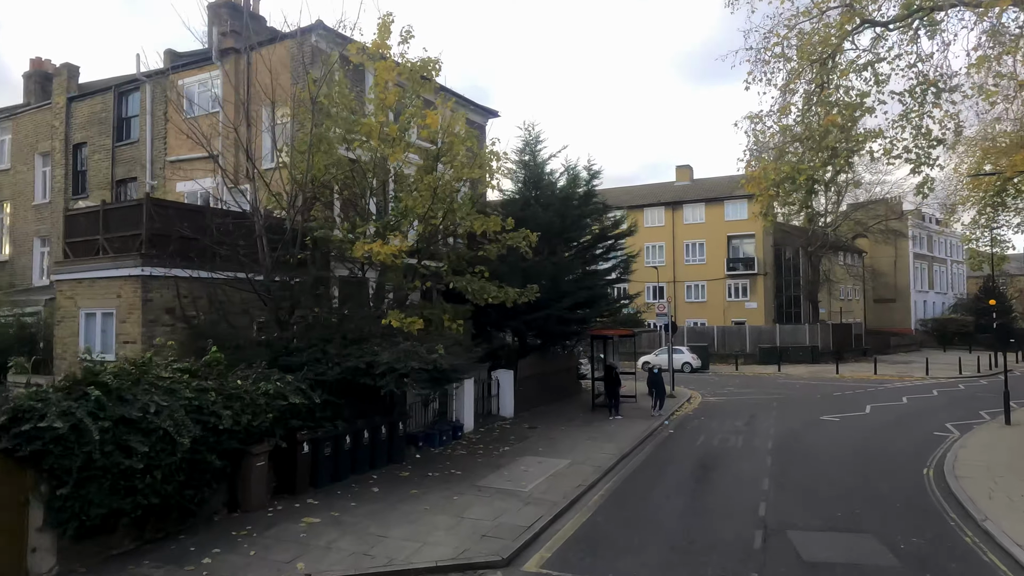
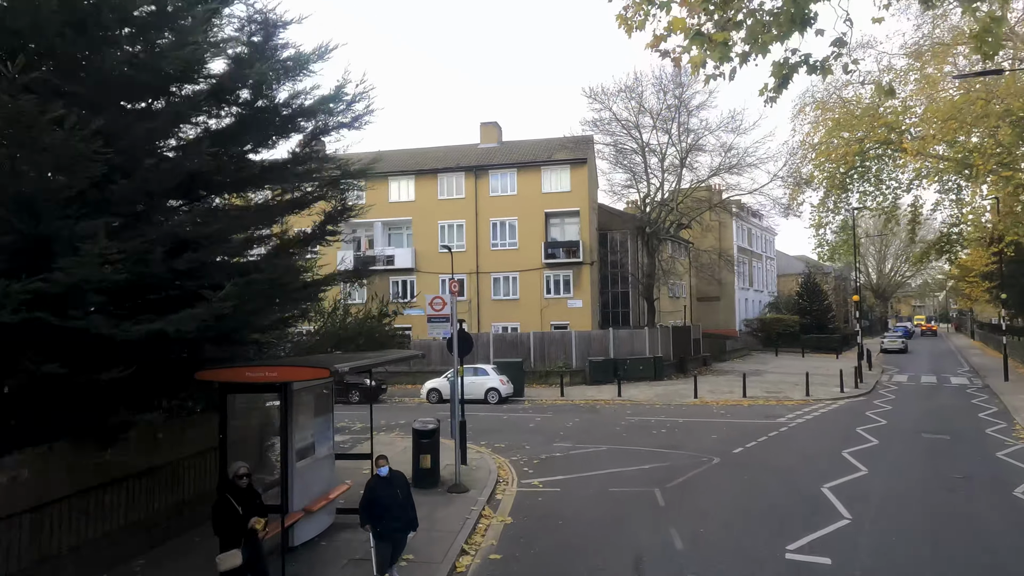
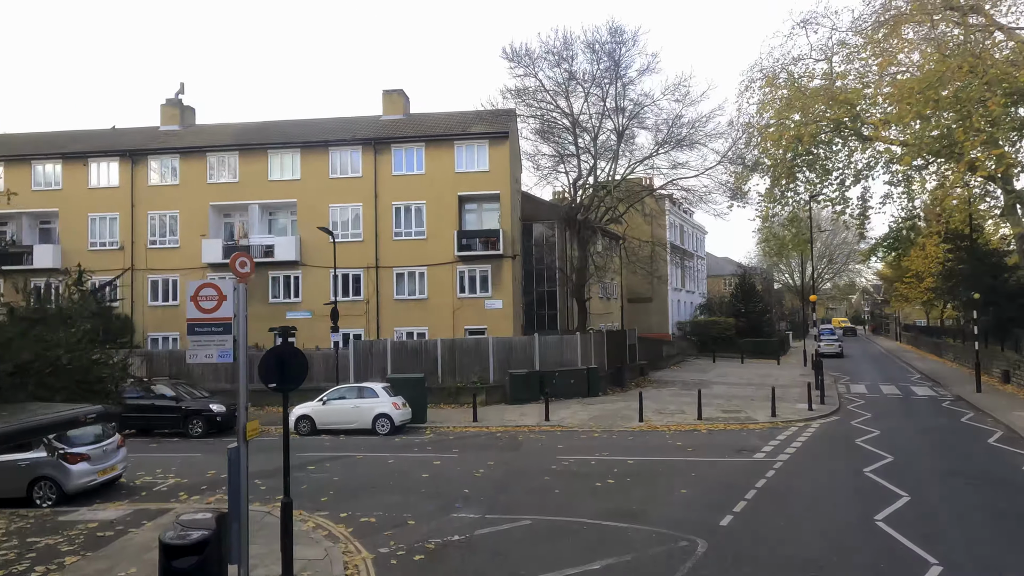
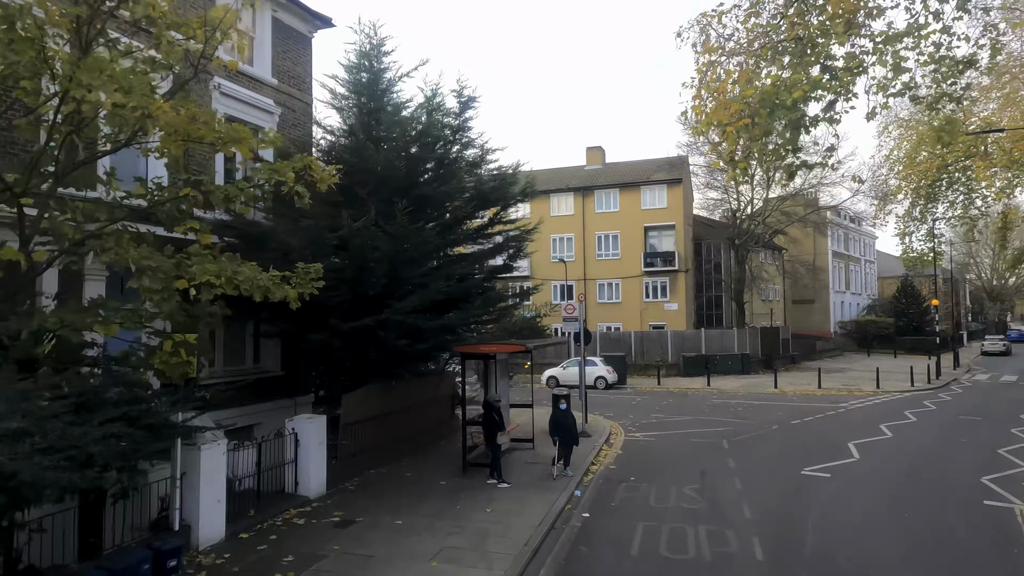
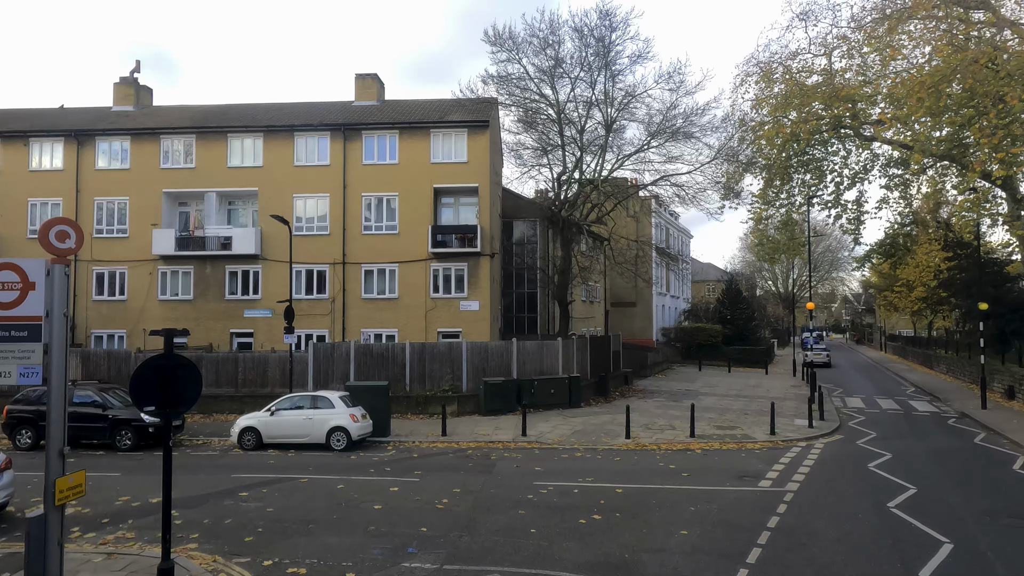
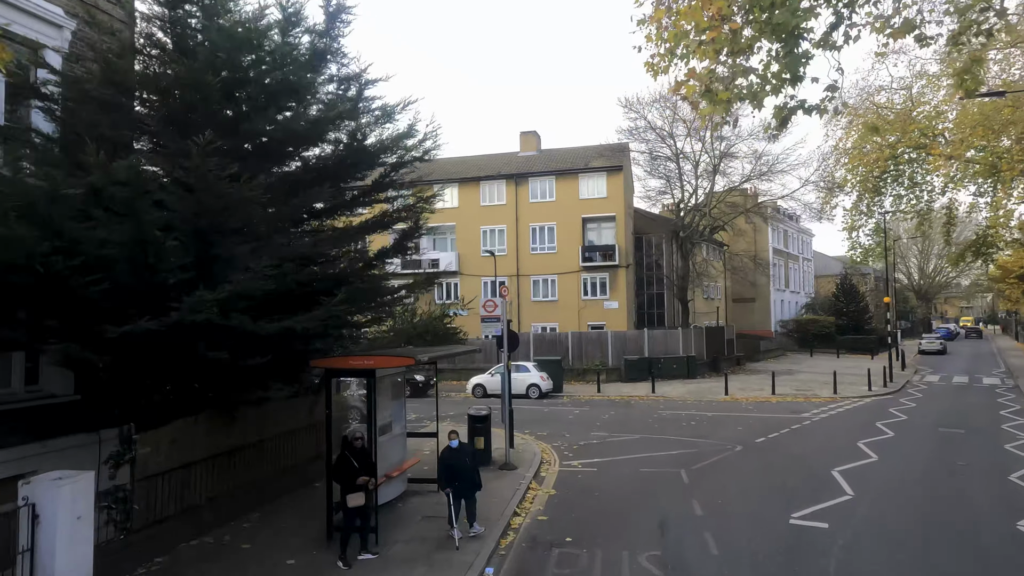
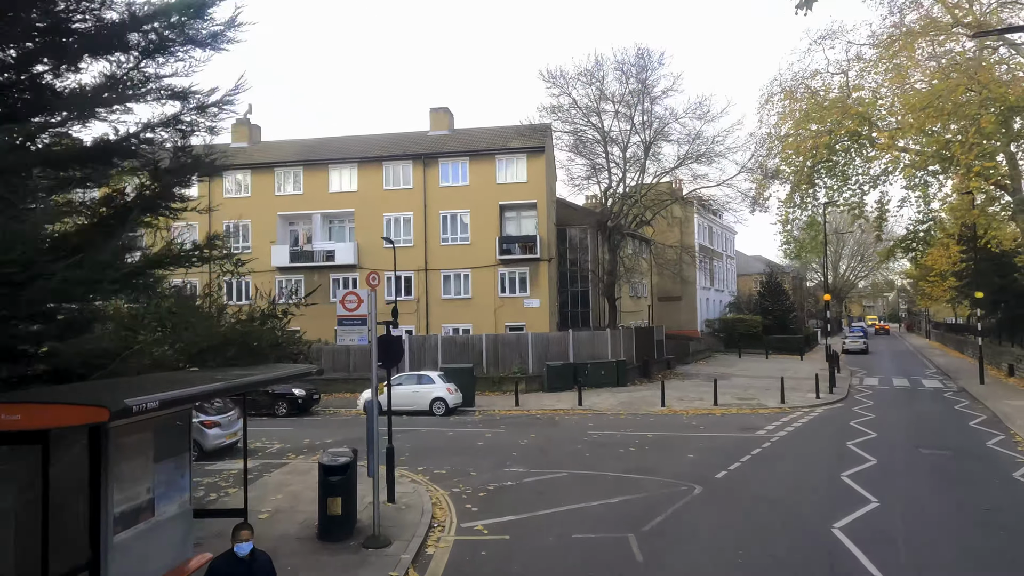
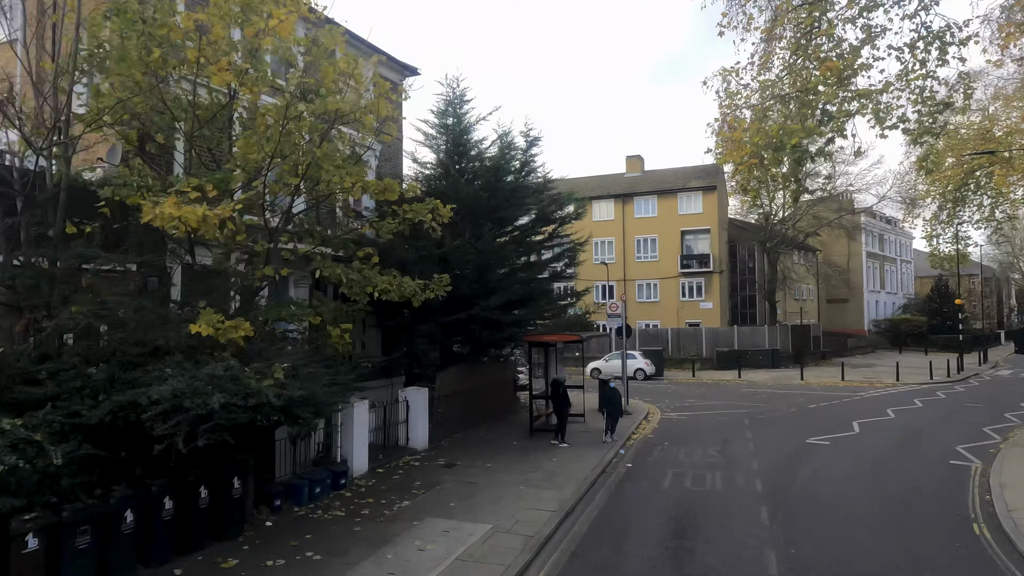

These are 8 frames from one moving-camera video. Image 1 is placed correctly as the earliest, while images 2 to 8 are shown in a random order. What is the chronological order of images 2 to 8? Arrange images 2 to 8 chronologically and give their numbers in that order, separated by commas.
8, 4, 6, 2, 7, 3, 5
